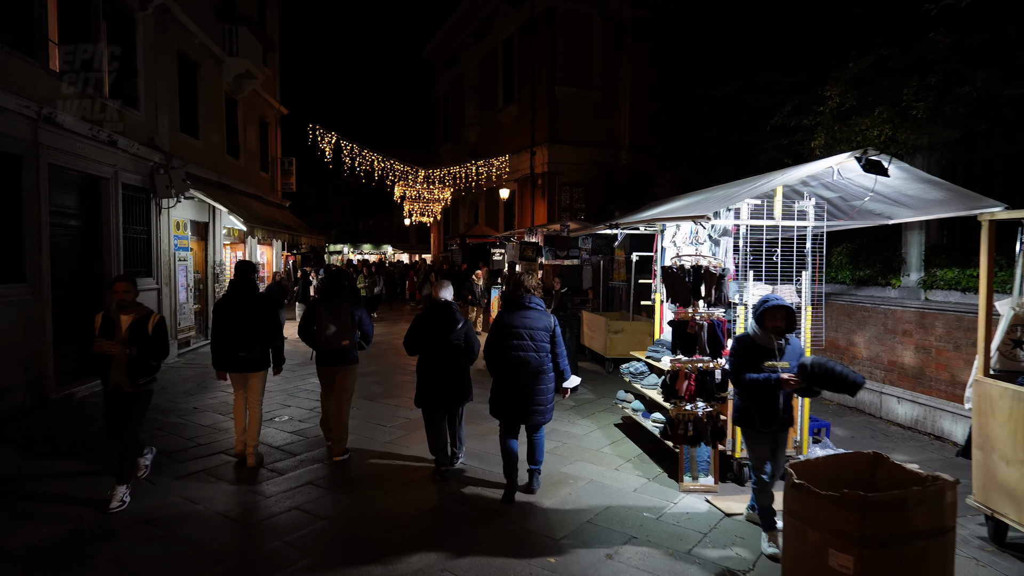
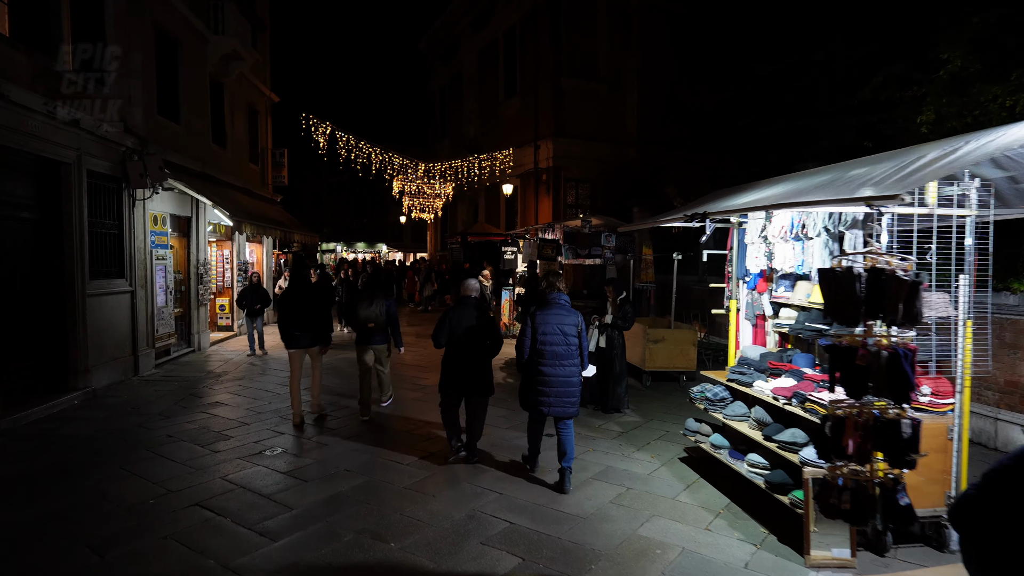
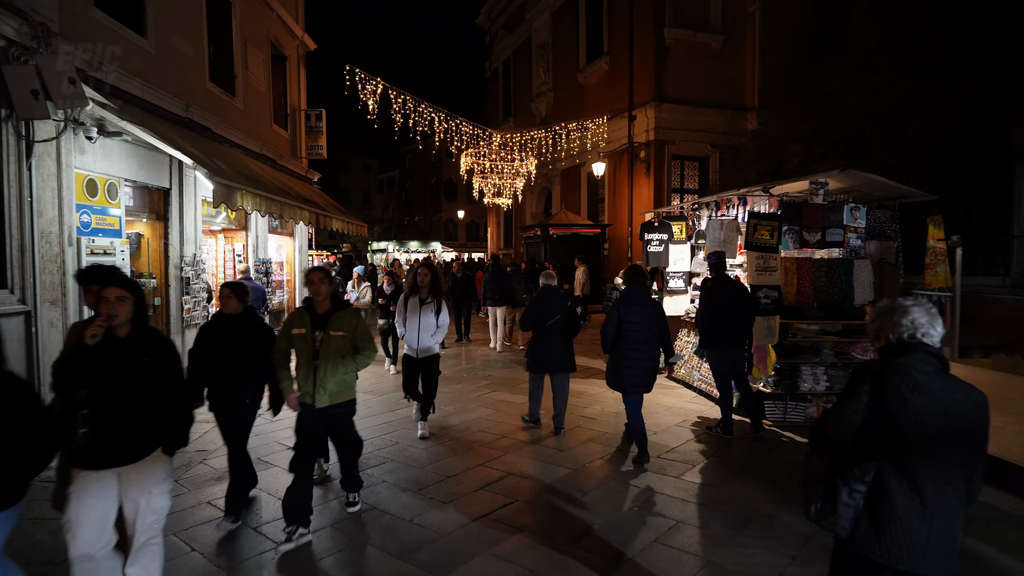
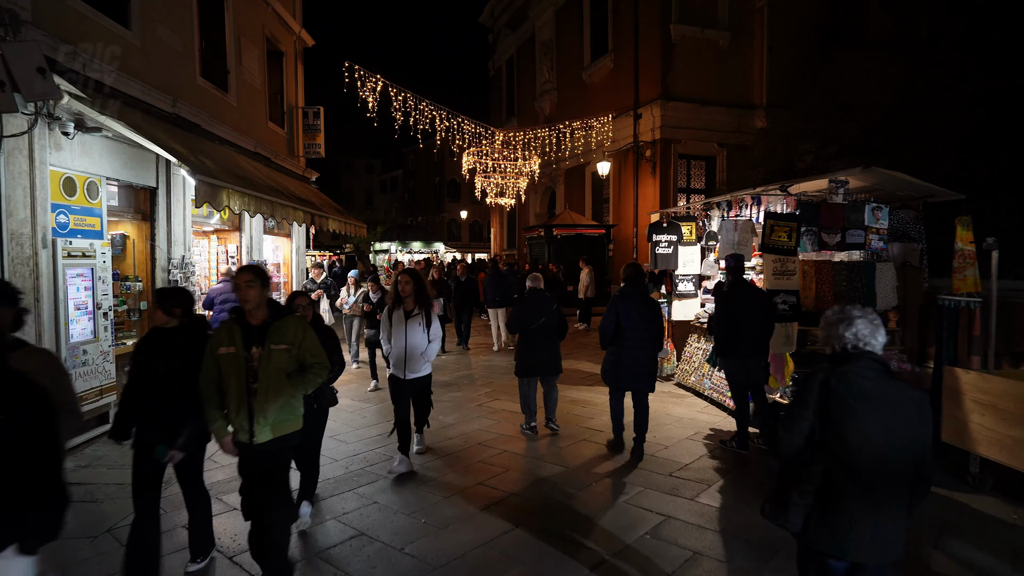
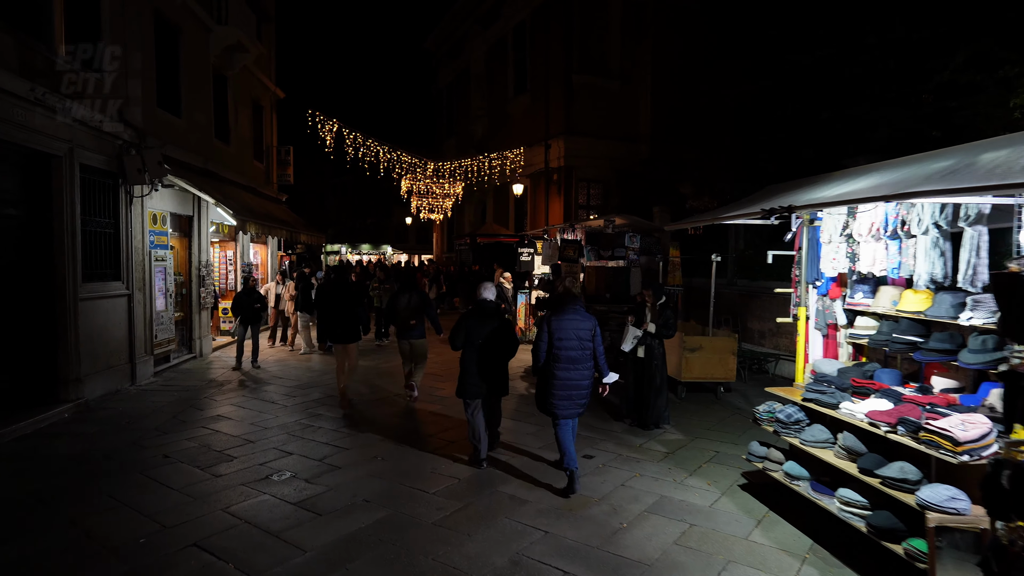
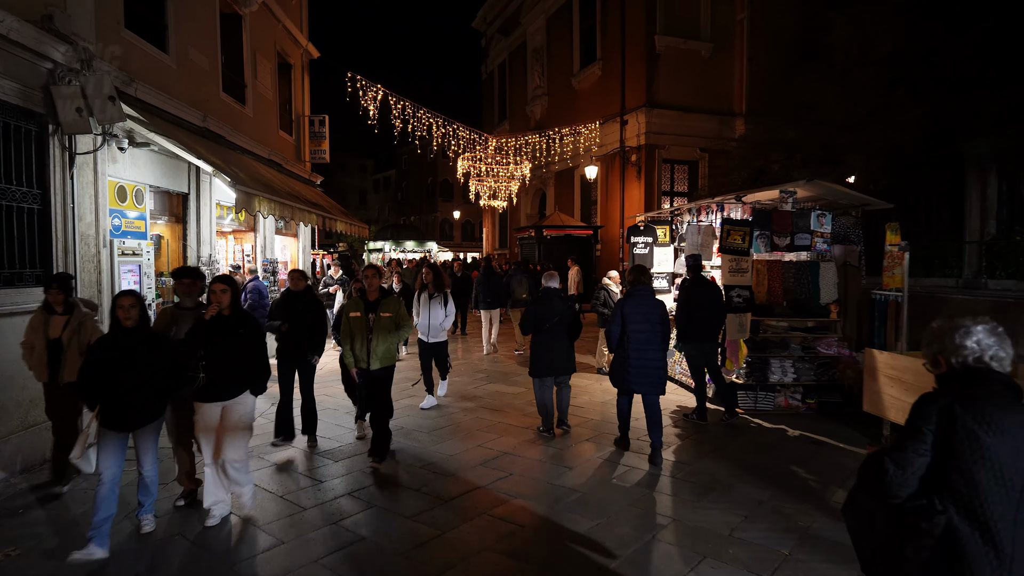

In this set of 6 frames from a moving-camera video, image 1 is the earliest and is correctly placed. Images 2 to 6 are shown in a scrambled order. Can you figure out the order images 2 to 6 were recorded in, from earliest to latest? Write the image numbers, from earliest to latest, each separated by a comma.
2, 5, 6, 3, 4
